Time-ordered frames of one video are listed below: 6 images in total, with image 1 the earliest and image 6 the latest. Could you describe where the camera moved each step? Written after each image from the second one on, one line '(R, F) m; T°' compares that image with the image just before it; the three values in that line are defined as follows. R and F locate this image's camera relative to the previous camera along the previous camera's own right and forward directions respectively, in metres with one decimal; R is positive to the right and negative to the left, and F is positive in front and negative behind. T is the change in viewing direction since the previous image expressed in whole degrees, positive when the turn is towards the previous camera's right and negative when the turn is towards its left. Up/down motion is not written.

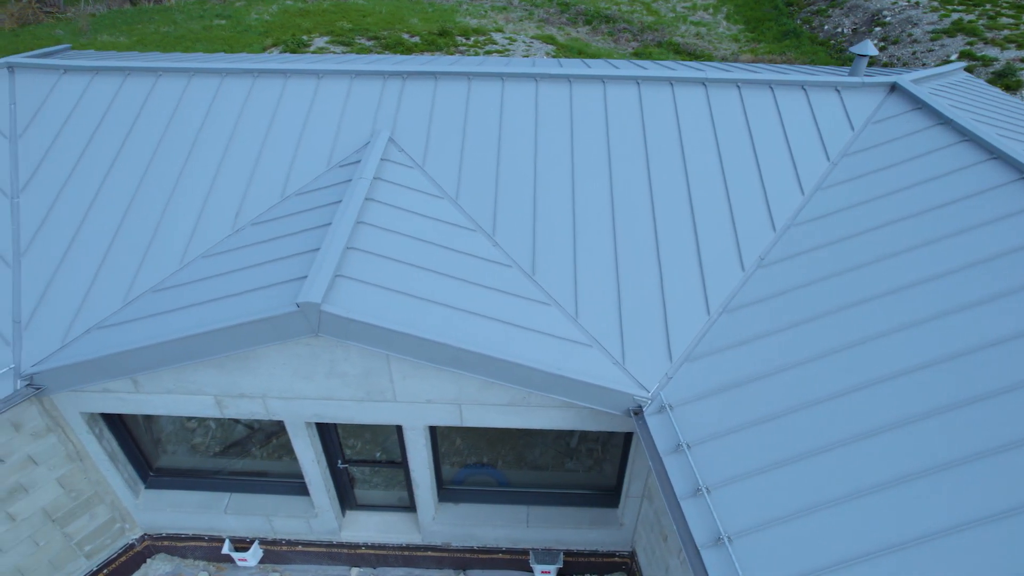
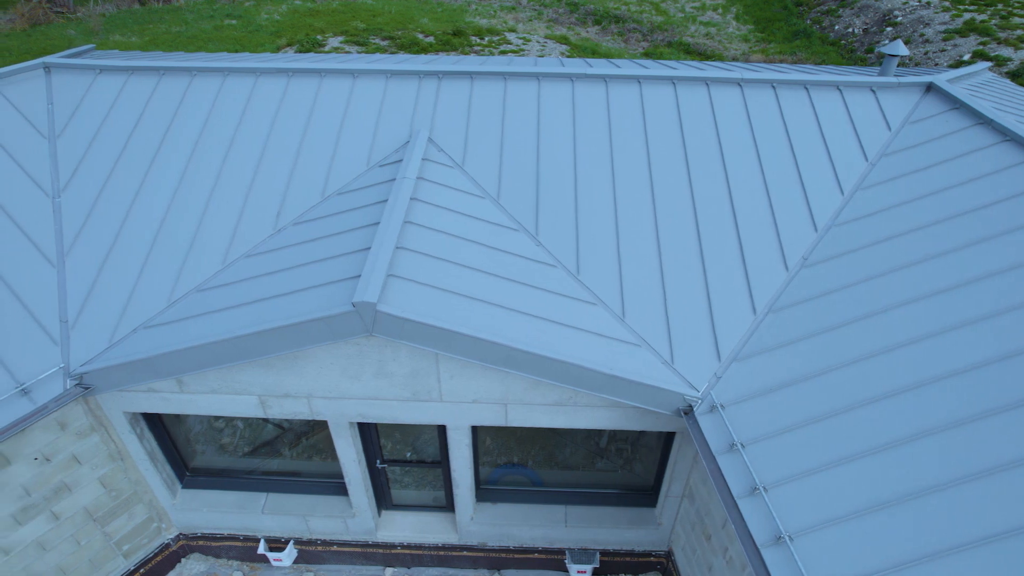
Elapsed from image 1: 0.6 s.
(-0.3, 0.0) m; 0°
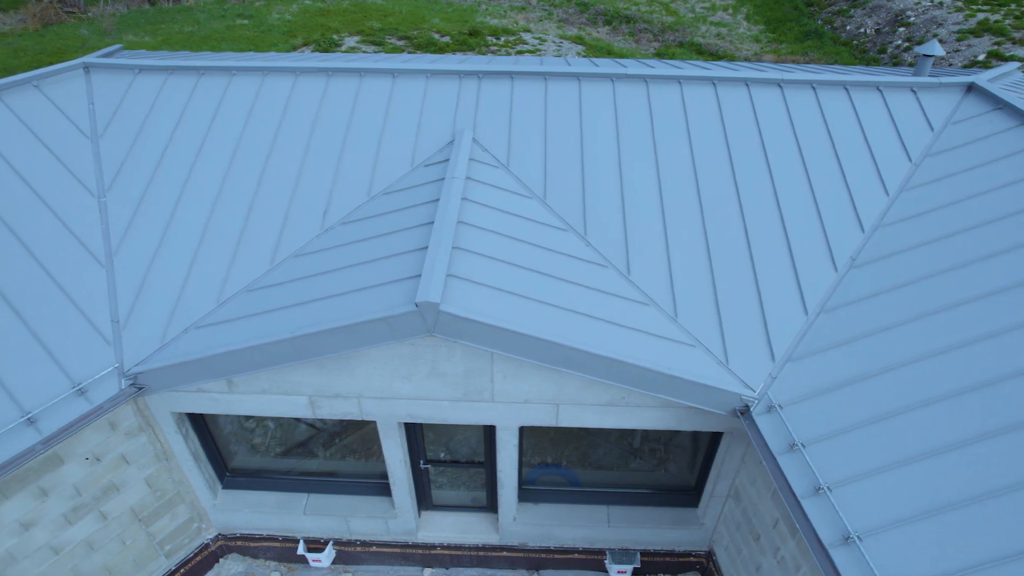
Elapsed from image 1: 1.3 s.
(-0.3, 0.0) m; 0°
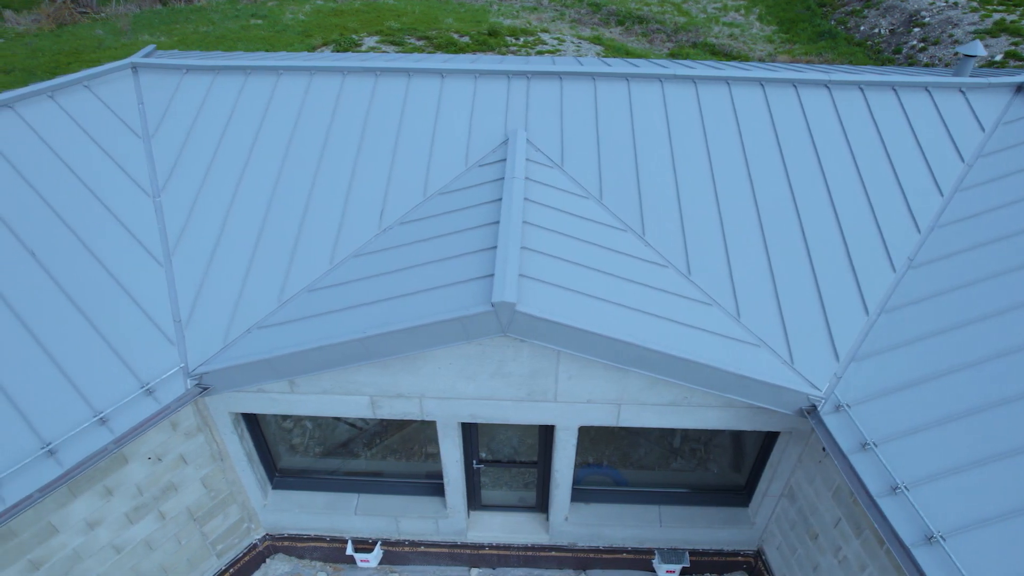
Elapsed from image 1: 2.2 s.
(-0.4, 0.0) m; 0°
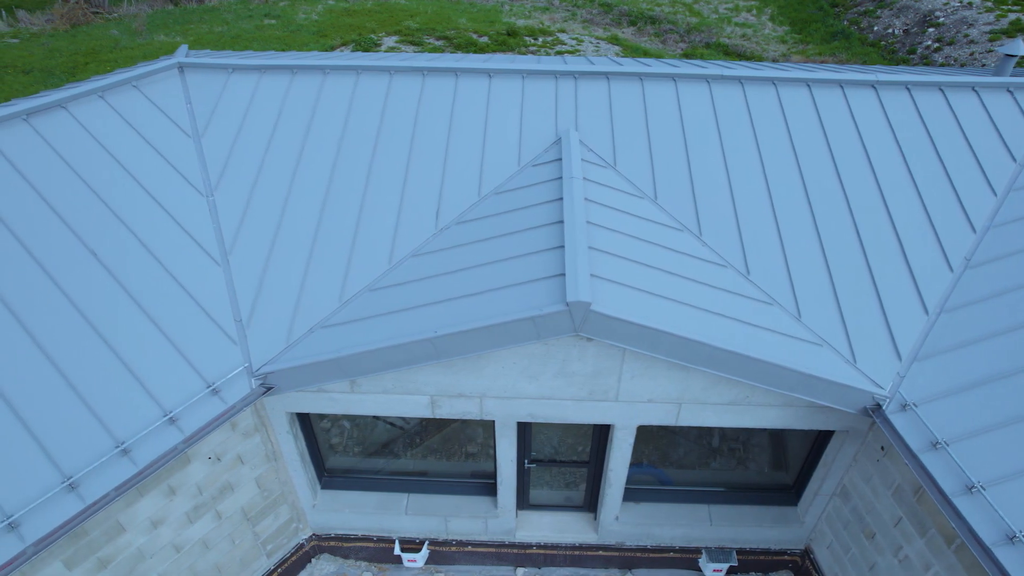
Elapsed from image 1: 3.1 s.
(-0.4, 0.0) m; 0°
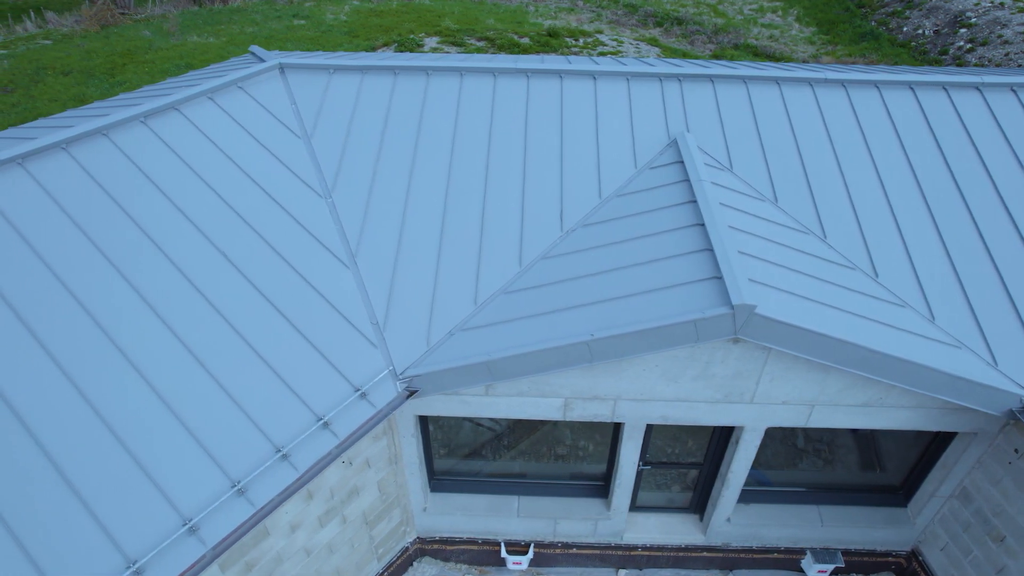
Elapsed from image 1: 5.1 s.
(-0.8, 0.0) m; 0°
